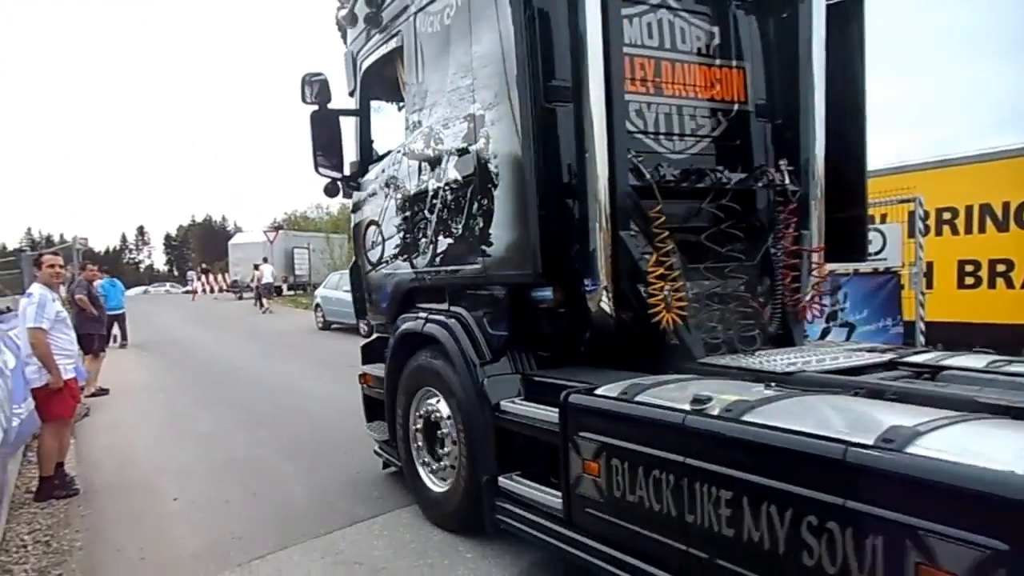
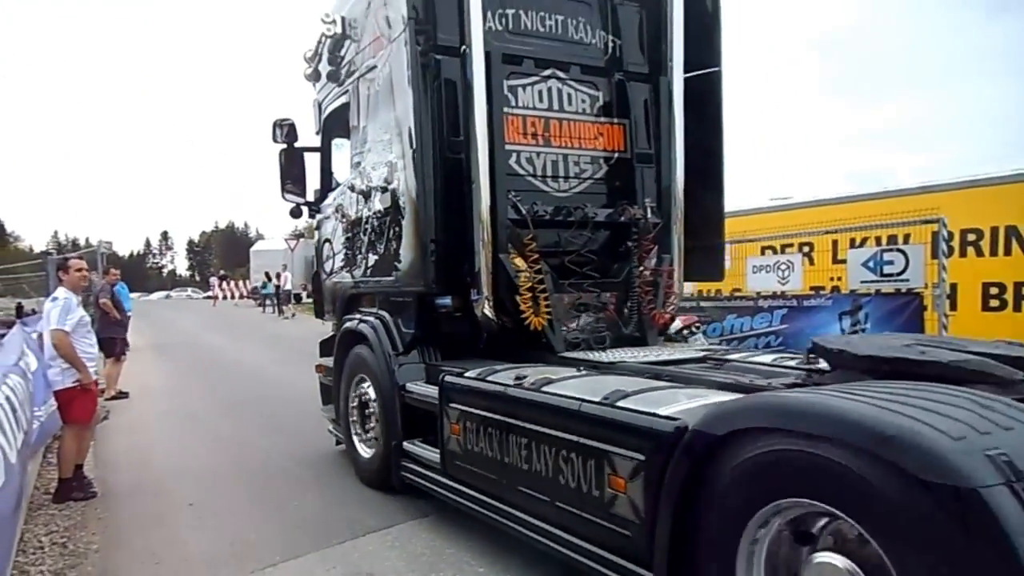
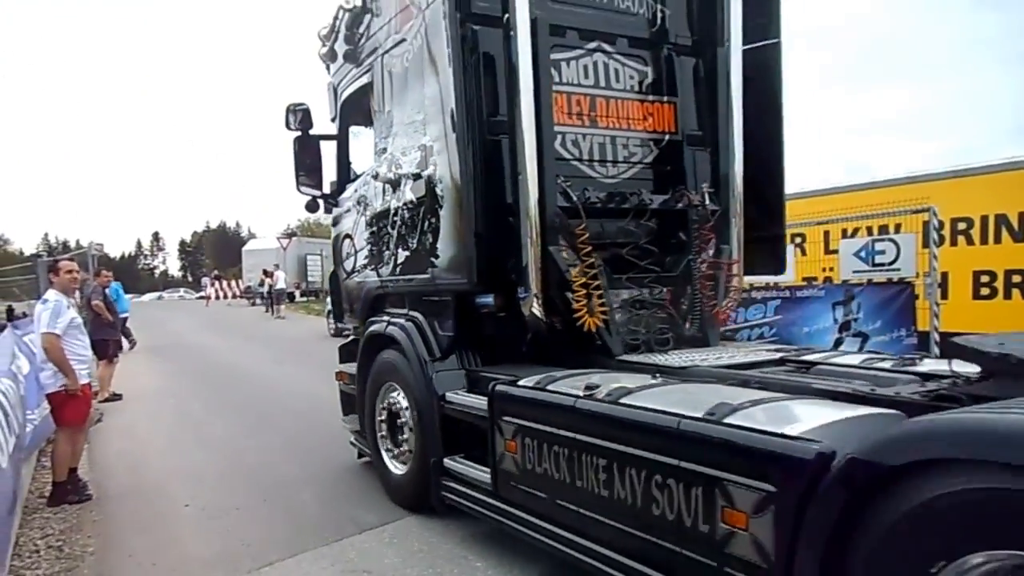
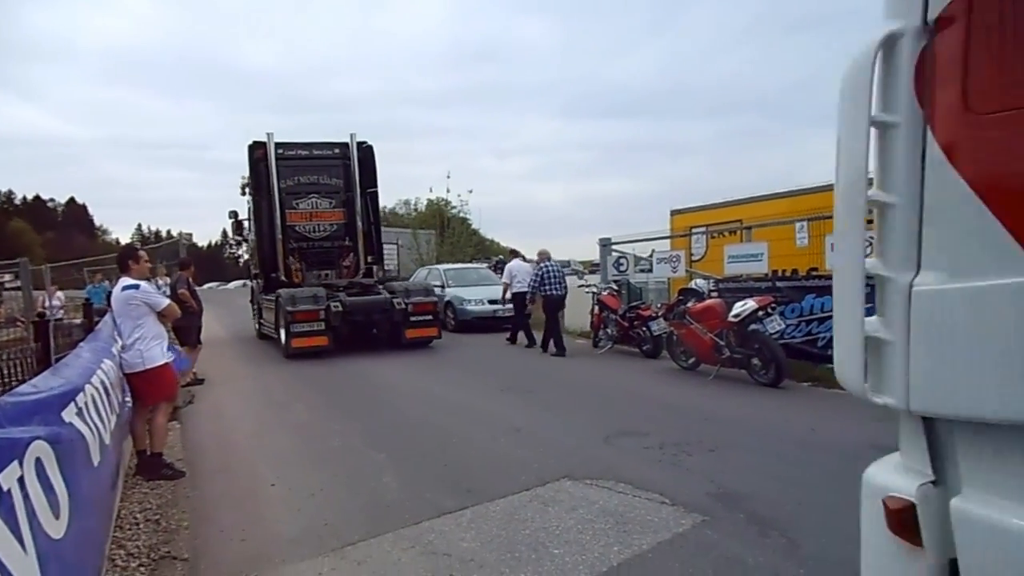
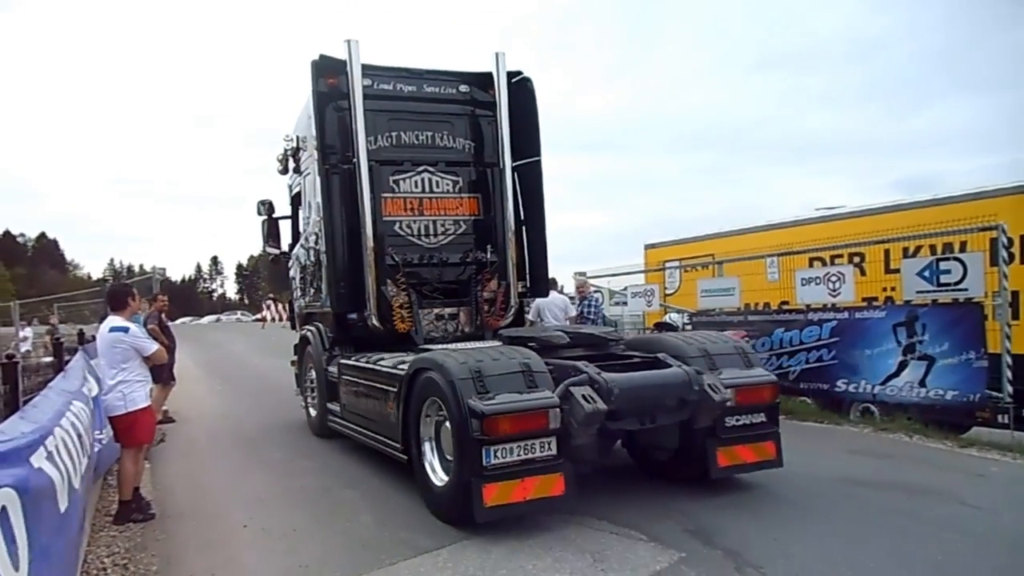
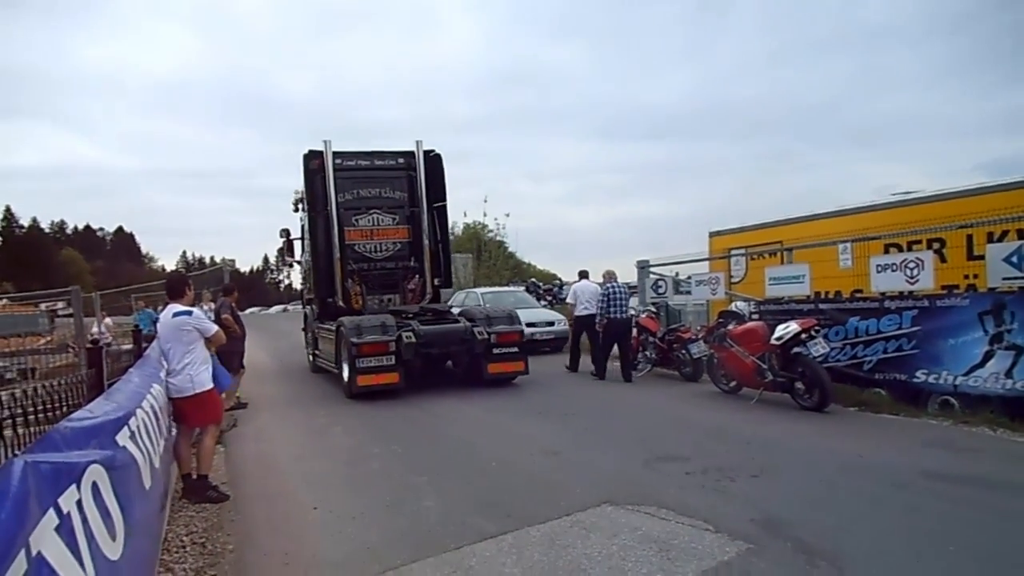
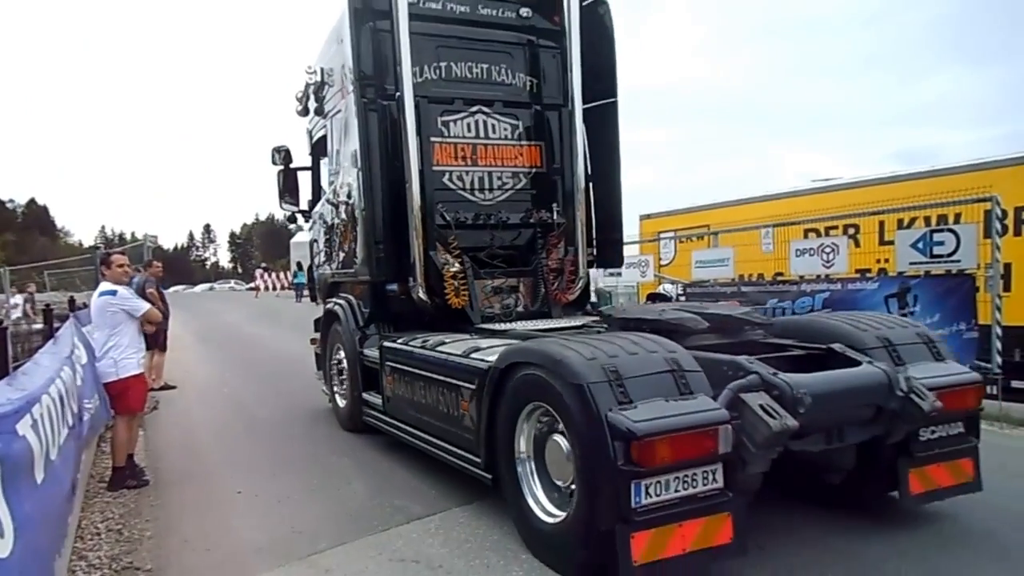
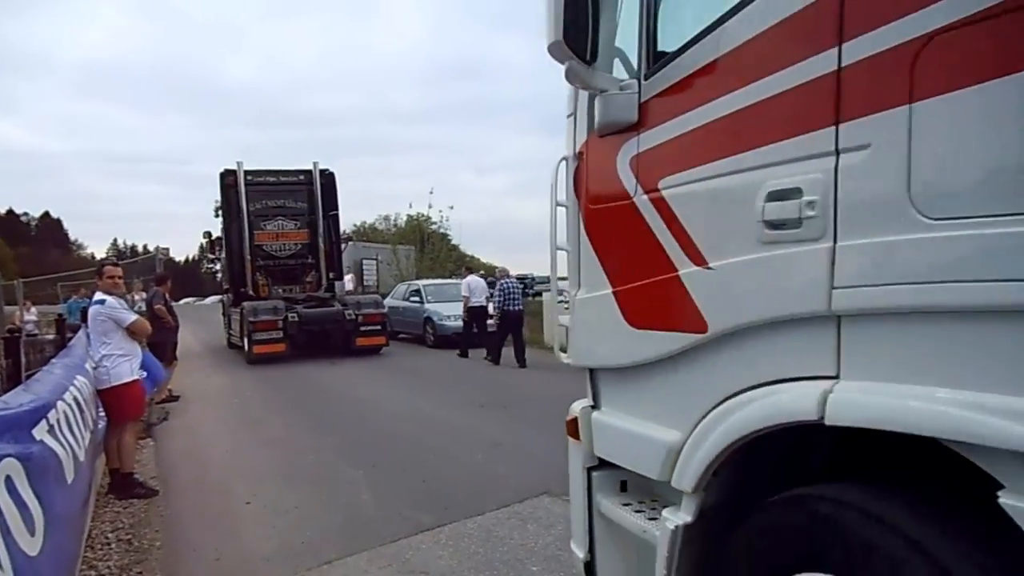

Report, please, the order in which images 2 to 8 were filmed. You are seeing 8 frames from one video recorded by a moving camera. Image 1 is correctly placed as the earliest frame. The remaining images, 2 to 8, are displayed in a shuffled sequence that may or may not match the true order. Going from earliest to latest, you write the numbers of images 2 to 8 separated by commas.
3, 2, 7, 5, 6, 4, 8
